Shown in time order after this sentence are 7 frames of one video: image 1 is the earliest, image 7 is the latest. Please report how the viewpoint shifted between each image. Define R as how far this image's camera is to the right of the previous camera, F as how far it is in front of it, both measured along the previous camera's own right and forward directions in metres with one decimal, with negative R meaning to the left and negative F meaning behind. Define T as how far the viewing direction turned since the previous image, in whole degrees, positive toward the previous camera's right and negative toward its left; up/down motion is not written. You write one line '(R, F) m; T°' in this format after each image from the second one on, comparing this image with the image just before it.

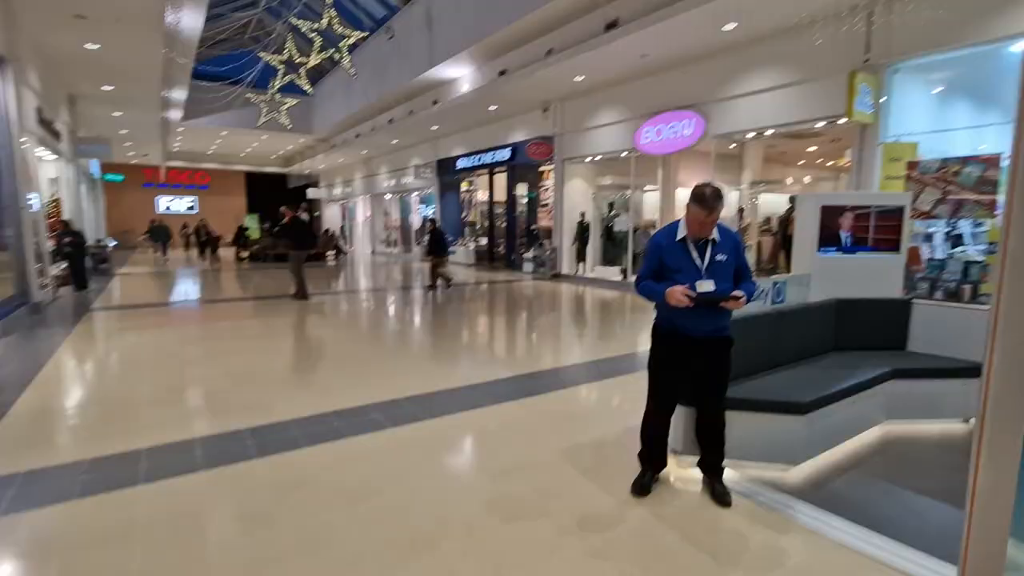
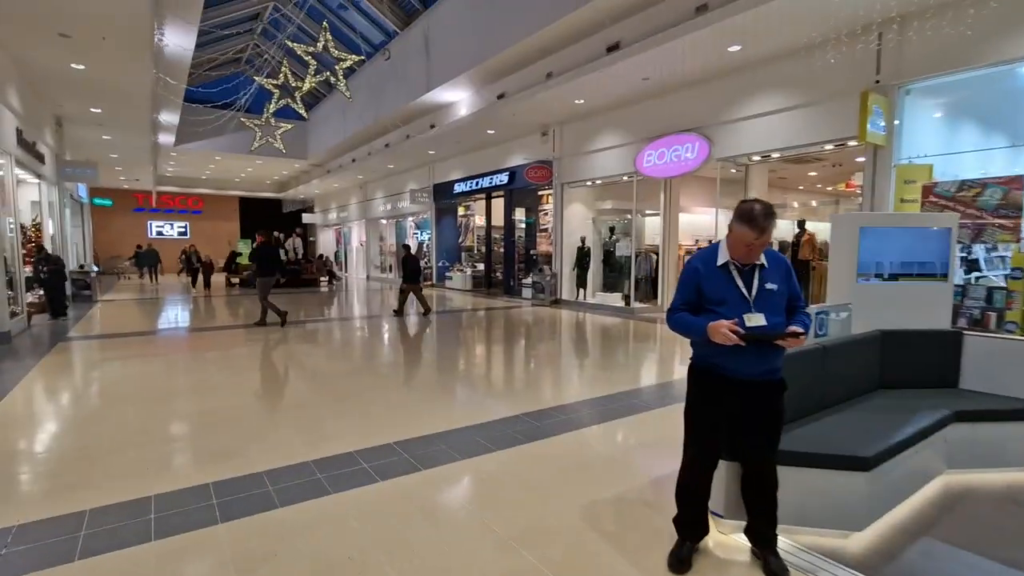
(-0.1, +0.3) m; +1°
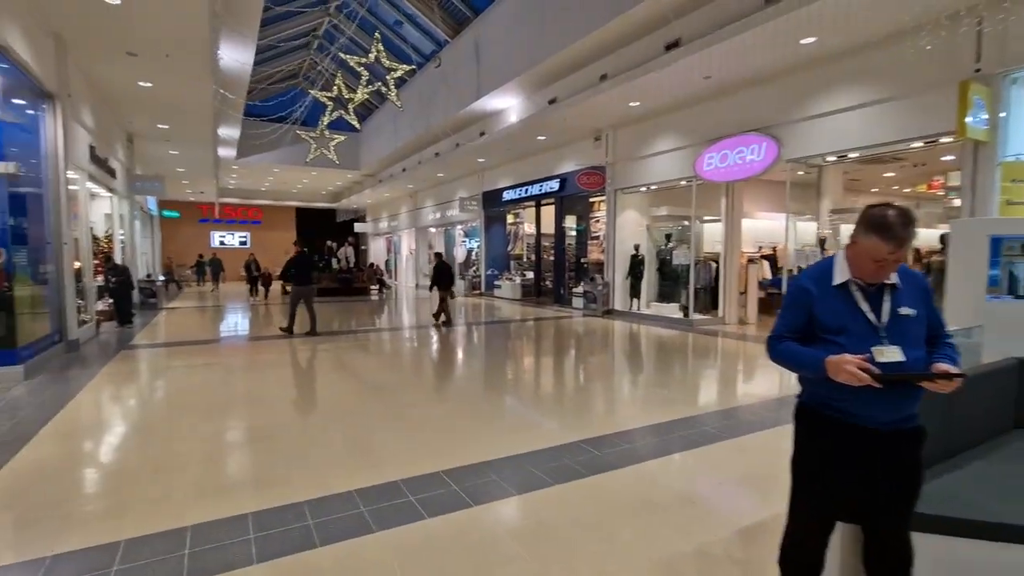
(-0.1, +0.3) m; -5°
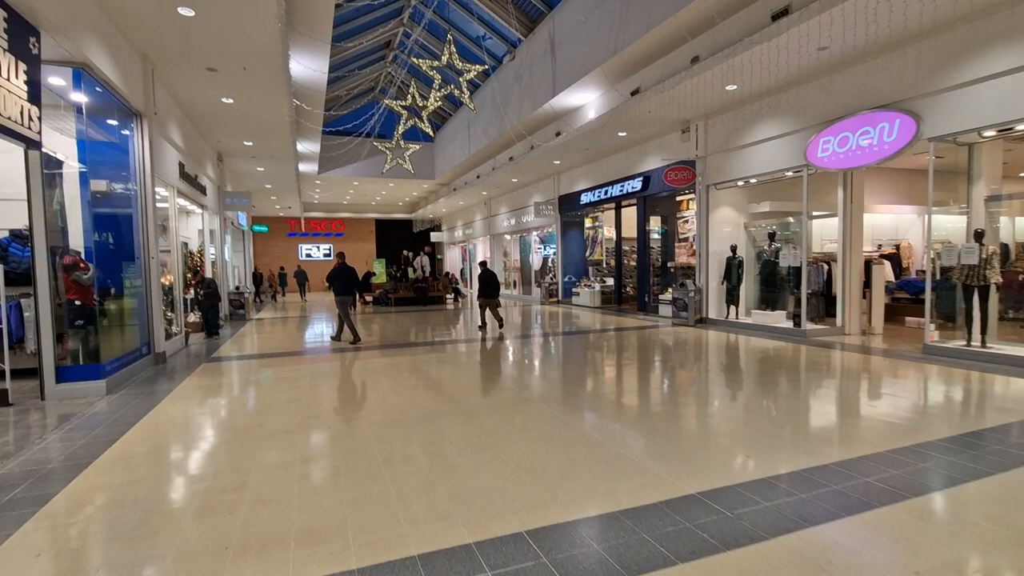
(-0.1, +0.6) m; -8°
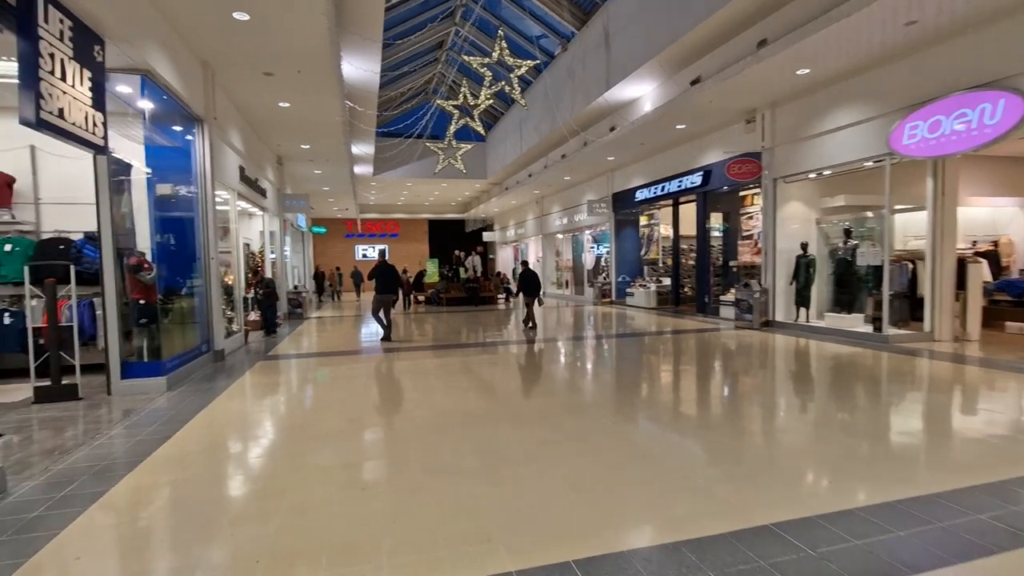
(0.0, +0.2) m; -6°
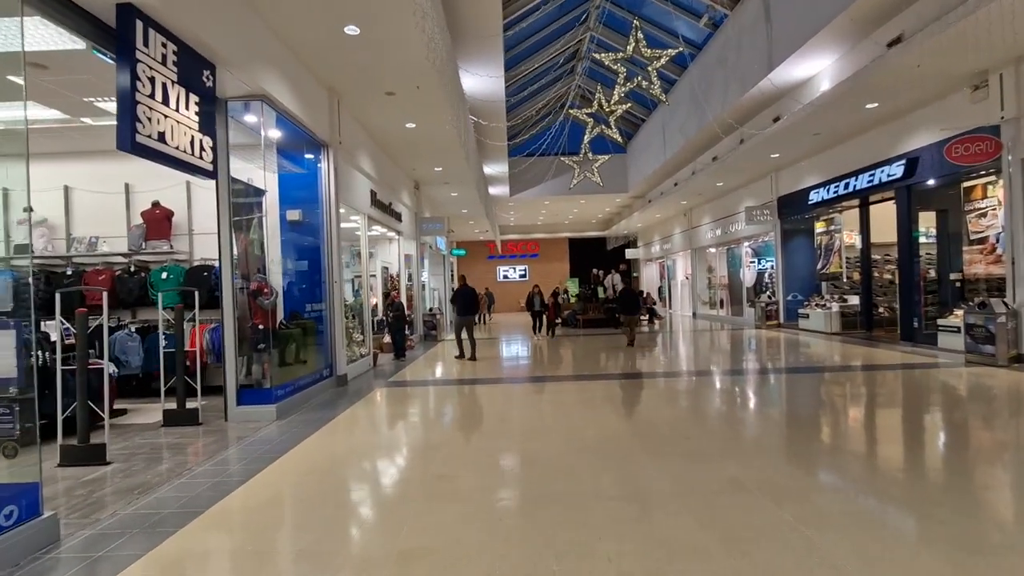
(+0.1, +1.0) m; -16°
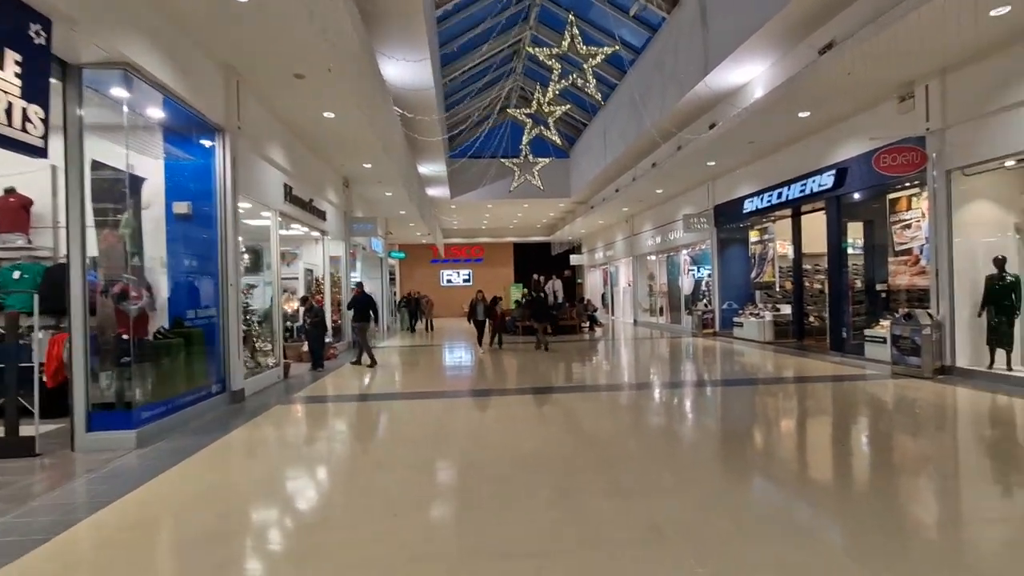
(+0.4, +0.5) m; +5°
